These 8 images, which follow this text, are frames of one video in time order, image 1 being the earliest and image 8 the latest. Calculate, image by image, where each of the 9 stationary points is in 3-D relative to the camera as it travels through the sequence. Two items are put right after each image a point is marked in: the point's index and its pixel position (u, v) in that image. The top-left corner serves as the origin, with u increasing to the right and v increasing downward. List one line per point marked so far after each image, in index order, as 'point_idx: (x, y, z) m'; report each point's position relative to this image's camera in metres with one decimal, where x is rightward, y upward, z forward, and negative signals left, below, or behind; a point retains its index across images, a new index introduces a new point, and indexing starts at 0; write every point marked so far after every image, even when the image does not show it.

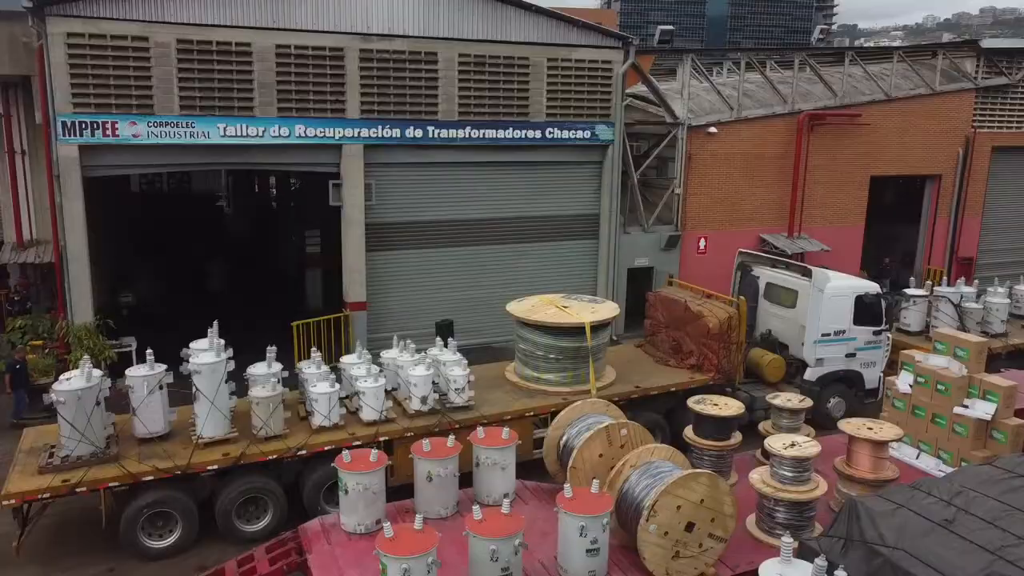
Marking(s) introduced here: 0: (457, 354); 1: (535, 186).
0: (-0.7, -0.9, +10.4) m
1: (+0.5, +2.1, +16.3) m
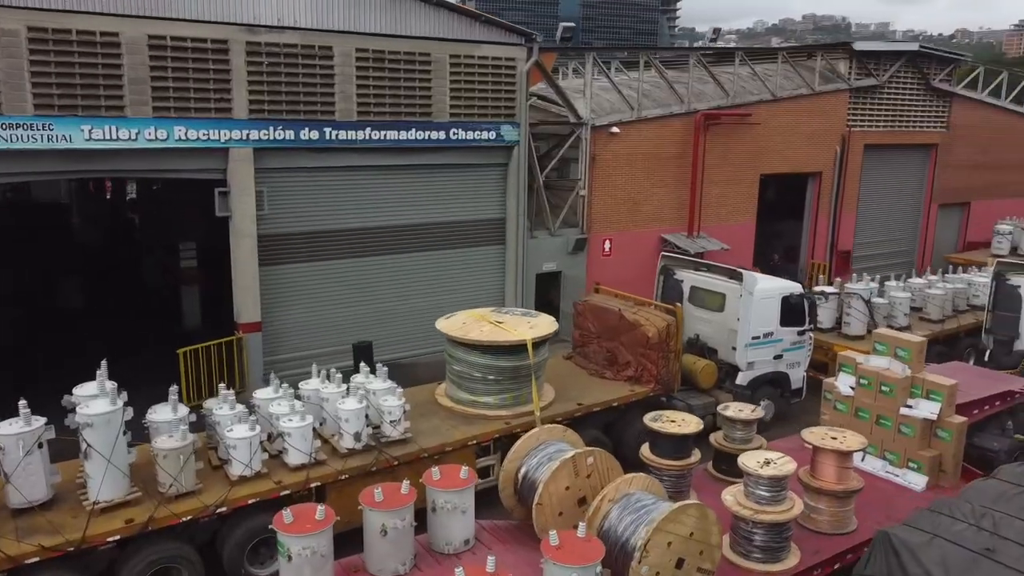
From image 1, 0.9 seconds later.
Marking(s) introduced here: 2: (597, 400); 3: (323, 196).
0: (-1.4, -1.1, +9.4) m
1: (-1.4, +1.9, +15.4) m
2: (+1.1, -1.4, +10.5) m
3: (-3.2, +1.6, +14.1) m
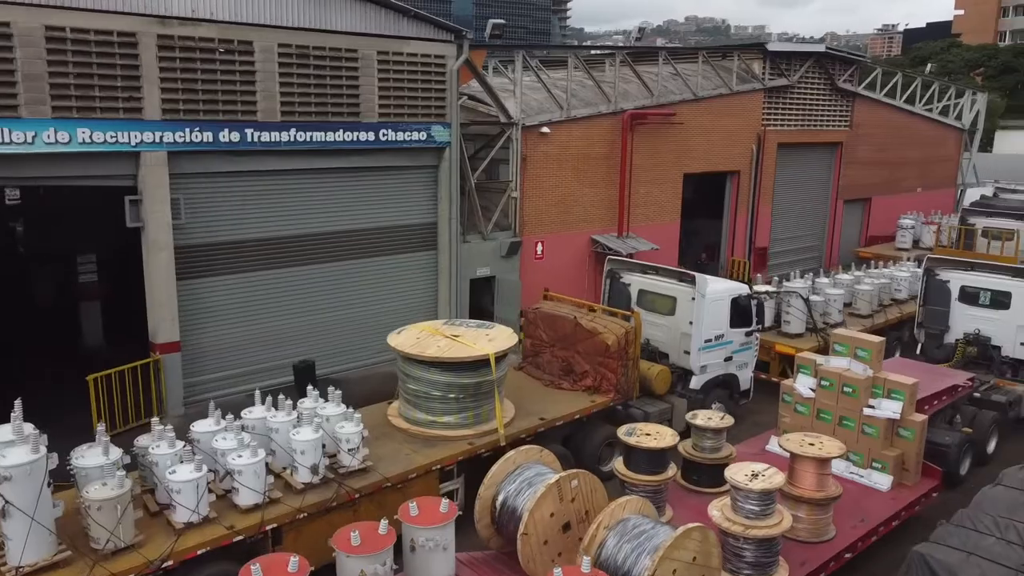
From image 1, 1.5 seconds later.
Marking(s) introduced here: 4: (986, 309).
0: (-1.8, -1.3, +8.6) m
1: (-2.6, +1.7, +14.6) m
2: (+0.6, -1.5, +10.0) m
3: (-4.3, +1.4, +13.1) m
4: (+7.5, -0.3, +12.9) m
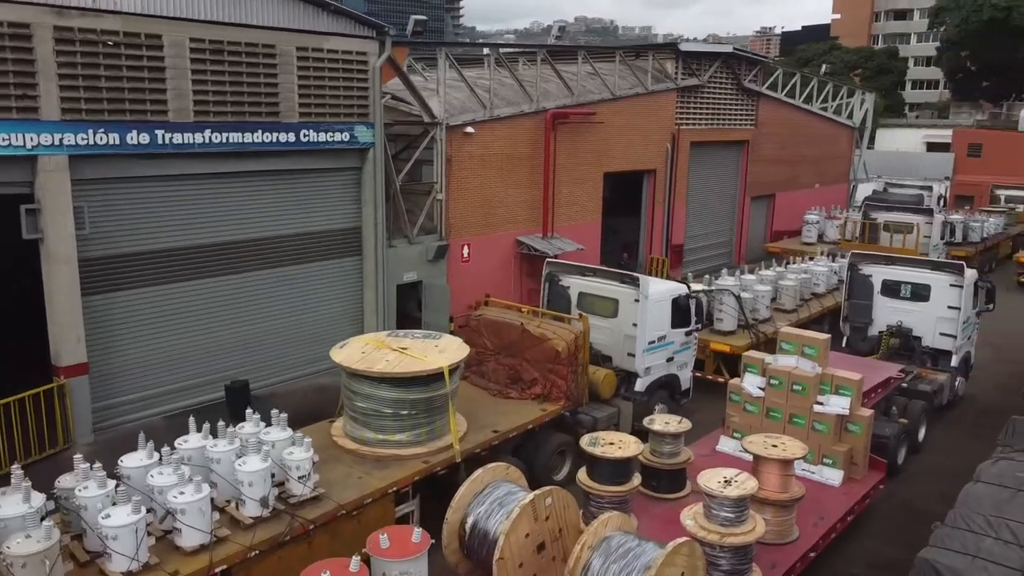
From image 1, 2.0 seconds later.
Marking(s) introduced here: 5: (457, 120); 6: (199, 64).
0: (-2.2, -1.4, +8.0) m
1: (-3.8, +1.5, +13.8) m
2: (0.0, -1.6, +9.7) m
3: (-5.3, +1.2, +12.1) m
4: (+6.5, -0.2, +13.4) m
5: (-1.1, +3.3, +16.0) m
6: (-4.6, +3.3, +11.9) m
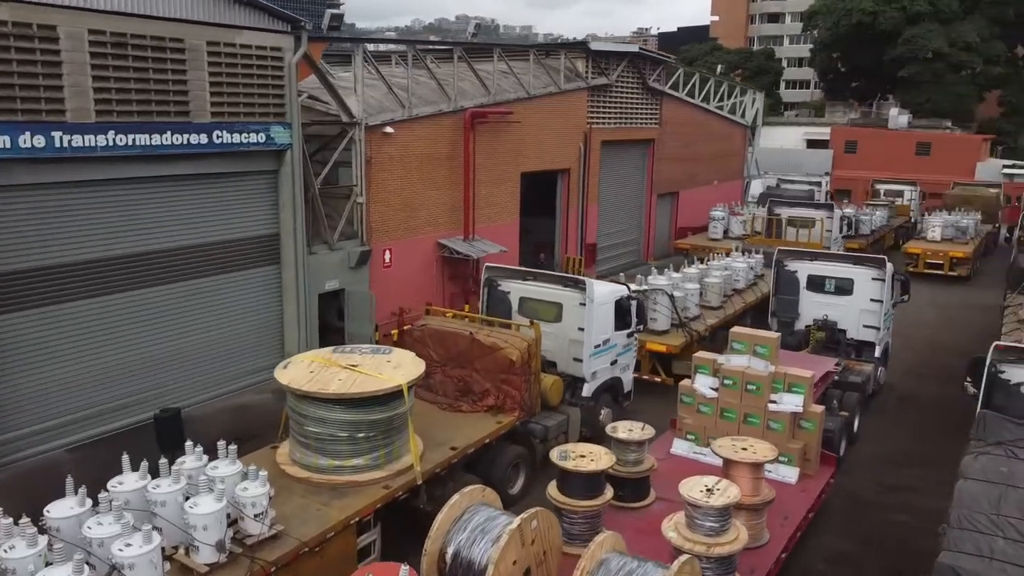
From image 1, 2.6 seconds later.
0: (-2.4, -1.6, +7.2) m
1: (-4.9, +1.3, +12.7) m
2: (-0.5, -1.7, +9.2) m
3: (-6.1, +0.9, +10.9) m
4: (+5.4, -0.1, +13.8) m
5: (-2.6, +3.2, +15.3) m
6: (-5.5, +3.0, +10.7) m
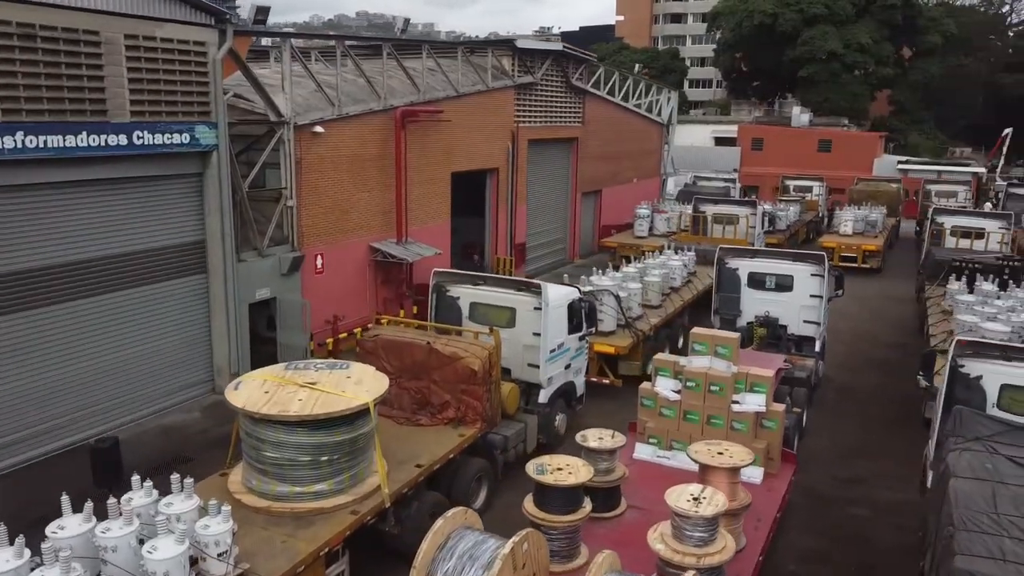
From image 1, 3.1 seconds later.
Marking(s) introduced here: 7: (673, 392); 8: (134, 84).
0: (-2.6, -1.7, +6.6) m
1: (-5.7, +1.1, +11.8) m
2: (-0.8, -1.8, +8.8) m
3: (-6.7, +0.7, +9.8) m
4: (+4.4, -0.1, +14.0) m
5: (-3.7, +3.0, +14.6) m
6: (-6.1, +2.8, +9.7) m
7: (+2.0, -1.3, +10.1) m
8: (-5.2, +2.8, +11.3) m
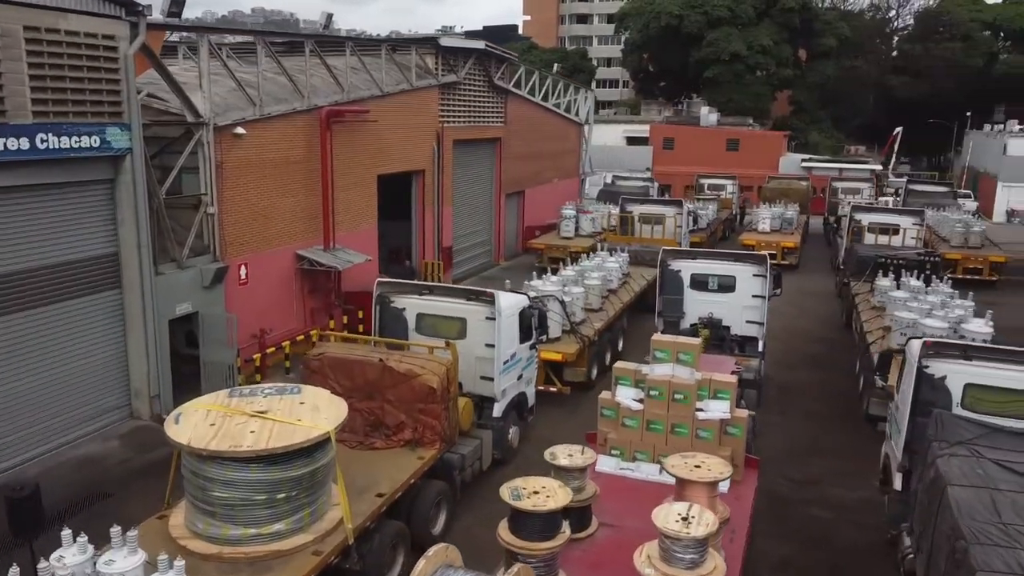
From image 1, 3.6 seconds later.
0: (-2.6, -1.9, +5.8) m
1: (-6.4, +0.9, +10.6) m
2: (-1.2, -2.0, +8.1) m
3: (-7.1, +0.4, +8.5) m
4: (+3.4, -0.1, +13.9) m
5: (-4.8, +2.8, +13.6) m
6: (-6.6, +2.5, +8.5) m
7: (+1.5, -1.4, +9.8) m
8: (-5.9, +2.6, +10.1) m
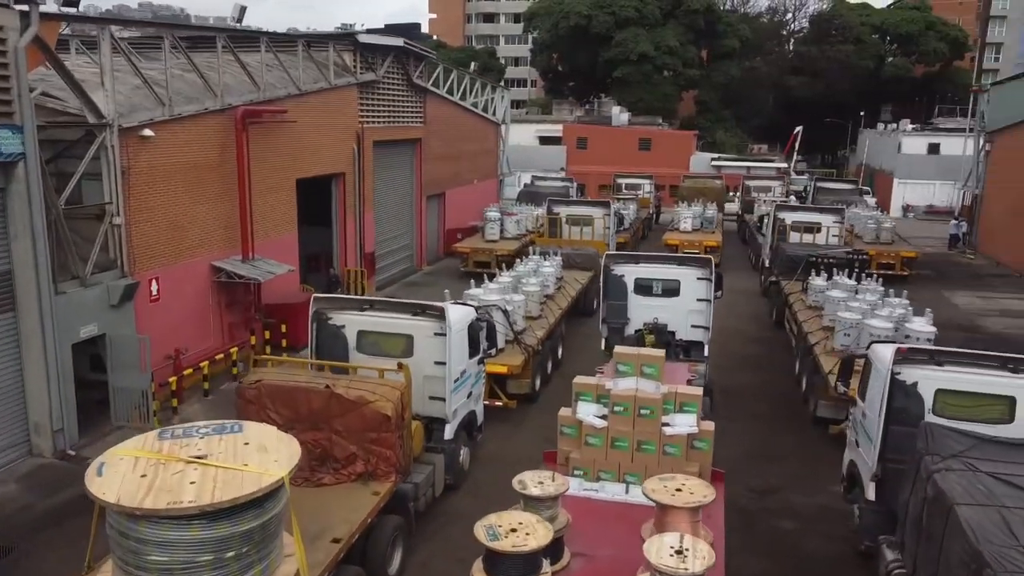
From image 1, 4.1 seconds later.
0: (-2.6, -2.1, +4.8) m
1: (-7.0, +0.5, +9.2) m
2: (-1.5, -2.1, +7.3) m
3: (-7.5, +0.1, +7.0) m
4: (+2.4, -0.2, +13.6) m
5: (-5.8, +2.5, +12.3) m
6: (-7.0, +2.2, +7.1) m
7: (+1.0, -1.5, +9.2) m
8: (-6.5, +2.3, +8.8) m
